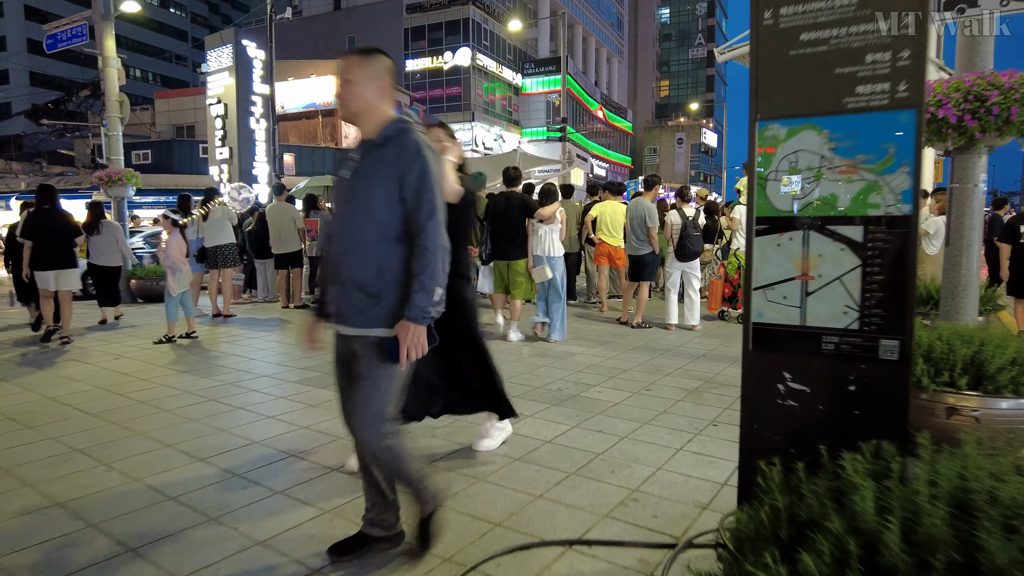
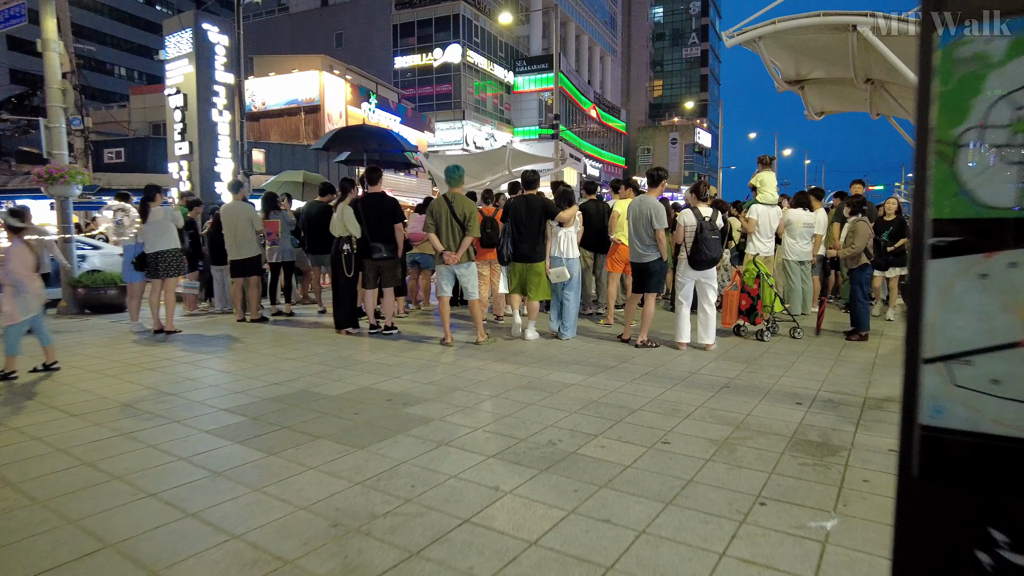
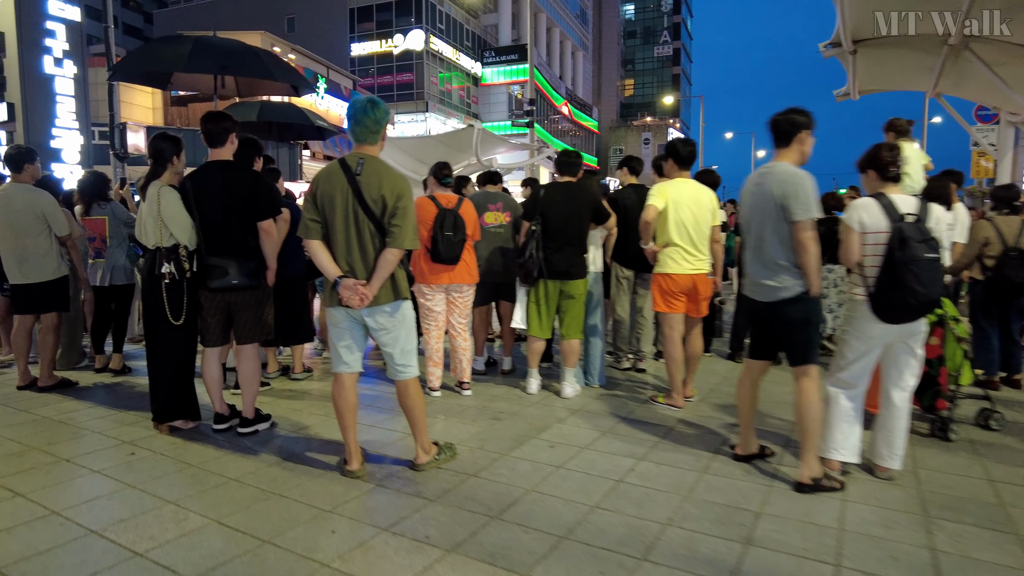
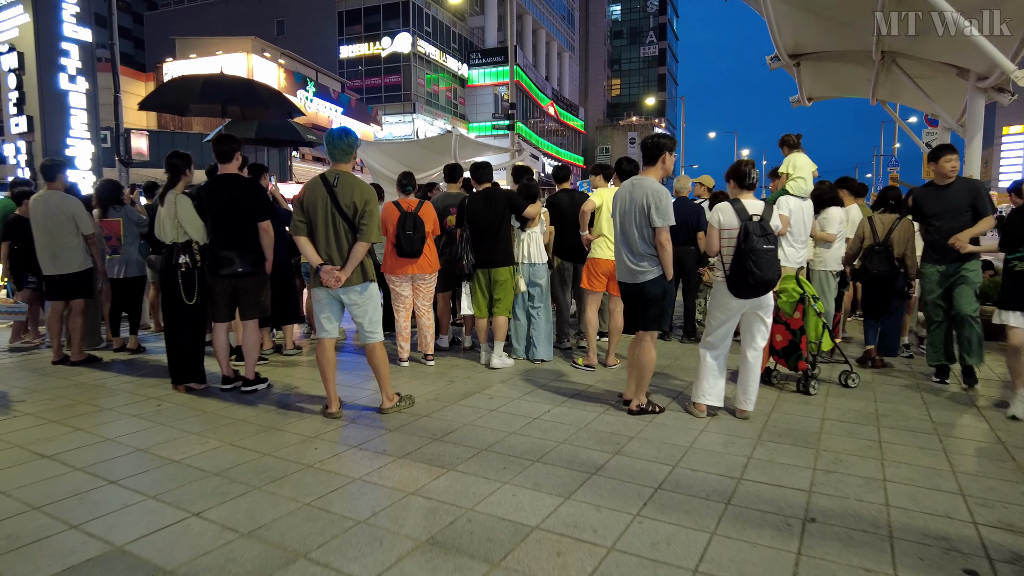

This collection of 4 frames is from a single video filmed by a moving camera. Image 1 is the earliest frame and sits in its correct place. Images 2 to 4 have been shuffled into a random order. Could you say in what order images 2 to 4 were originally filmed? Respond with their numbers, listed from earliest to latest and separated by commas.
2, 4, 3
